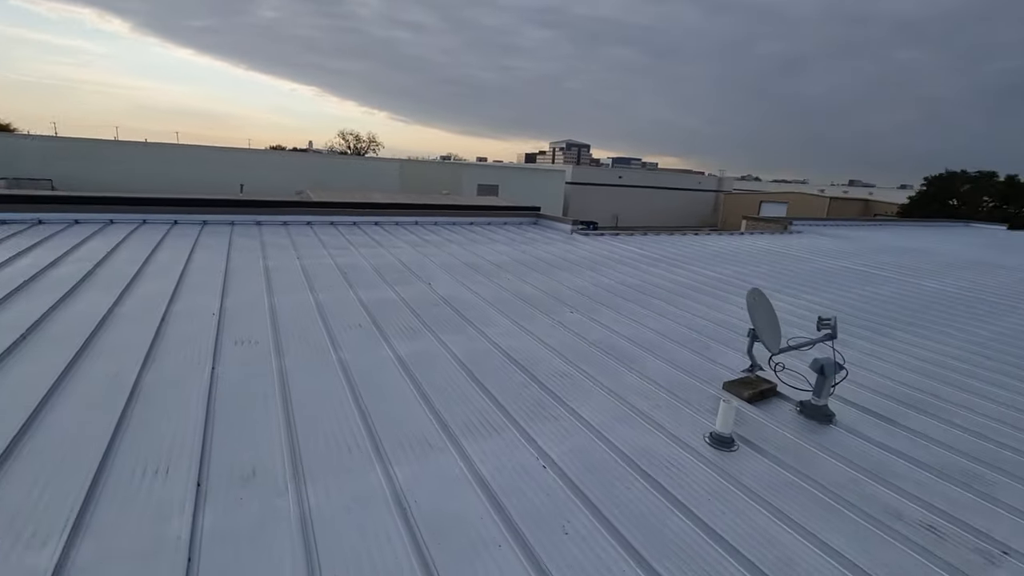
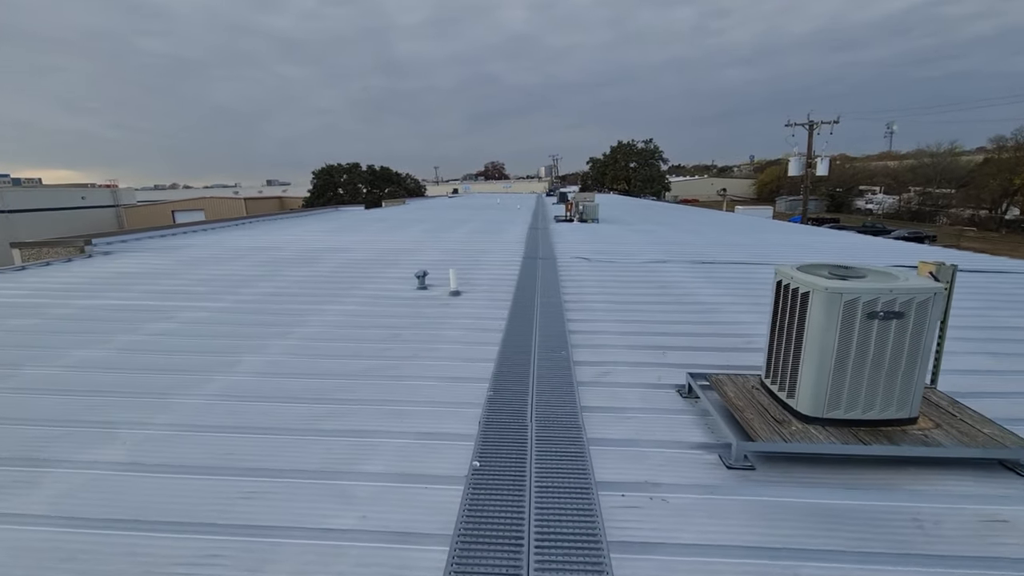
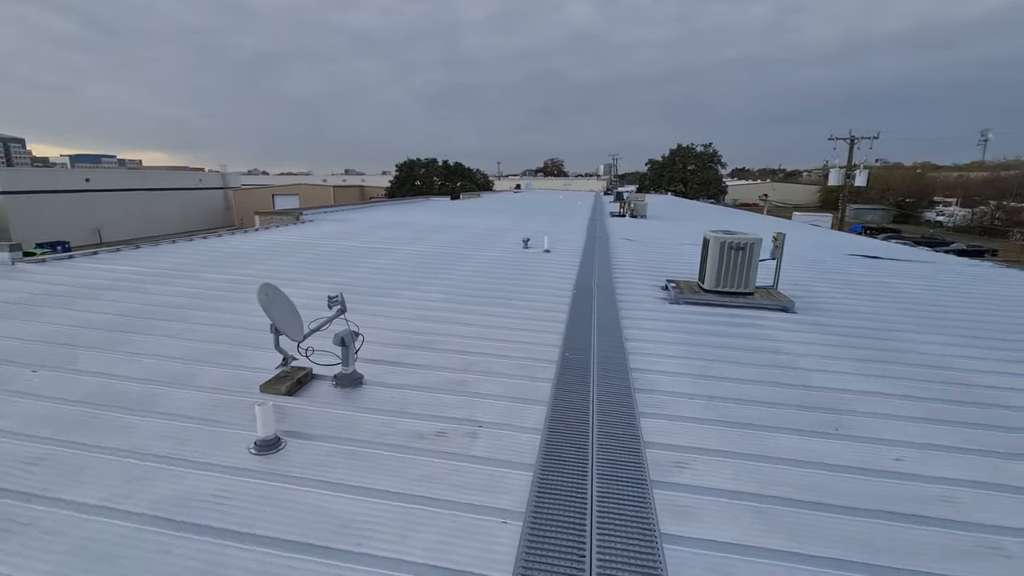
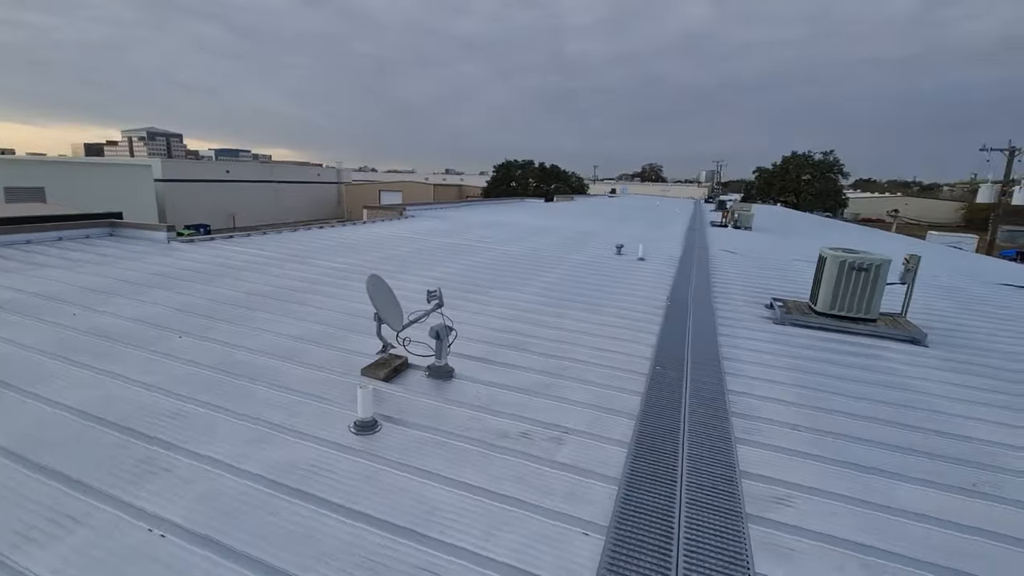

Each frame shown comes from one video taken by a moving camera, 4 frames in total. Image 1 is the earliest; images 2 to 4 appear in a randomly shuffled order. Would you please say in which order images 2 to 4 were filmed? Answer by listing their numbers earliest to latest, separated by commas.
4, 3, 2
